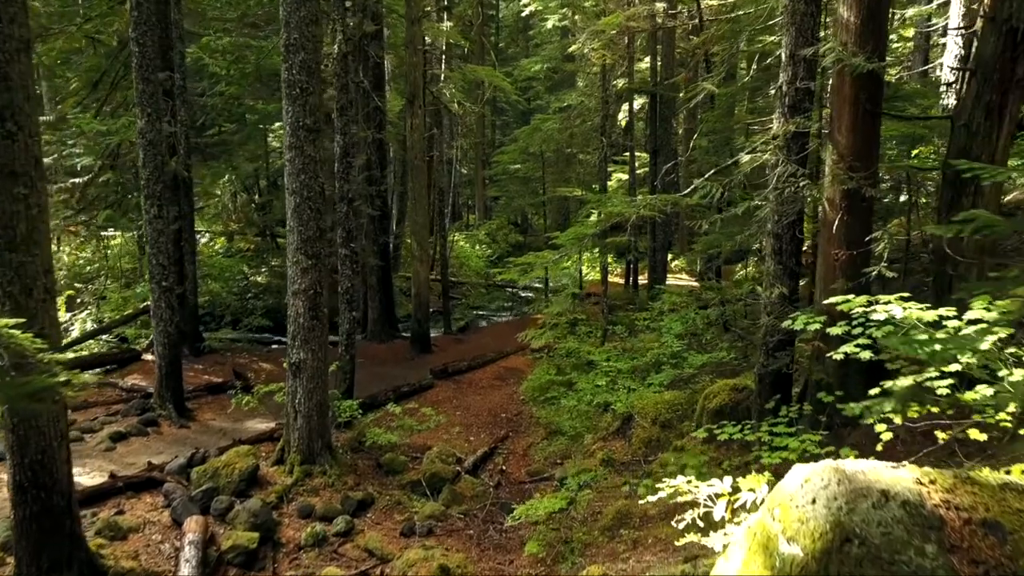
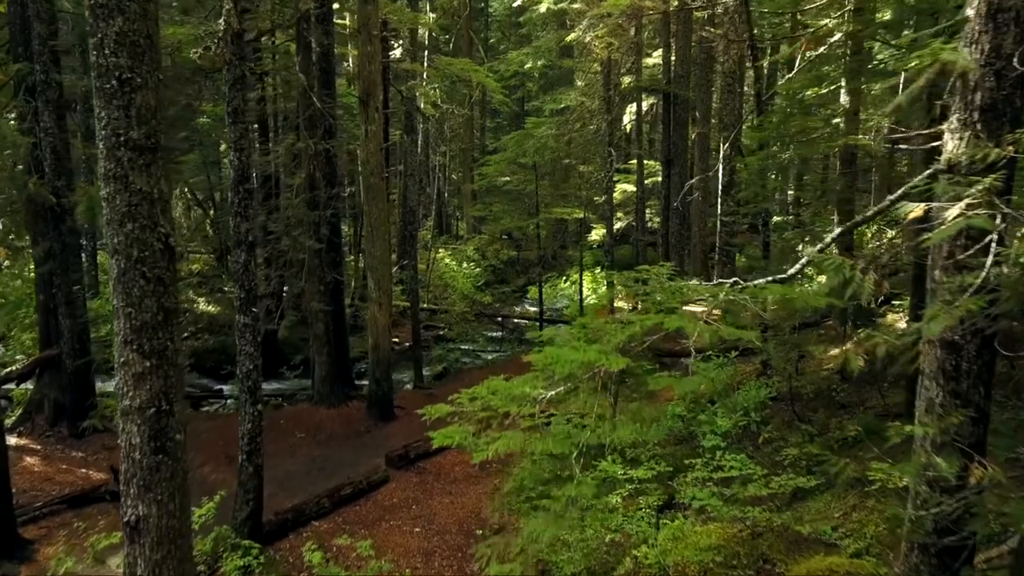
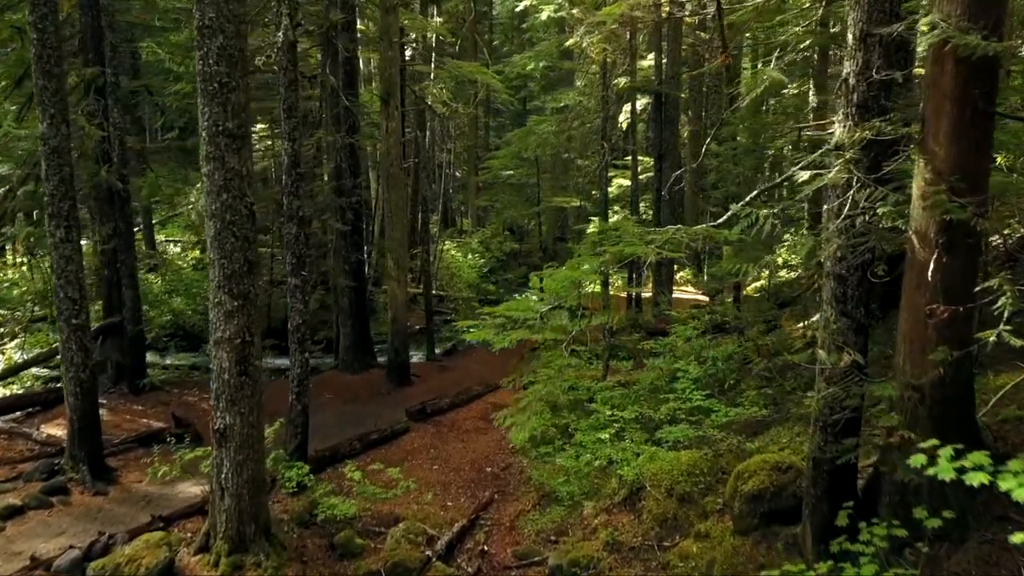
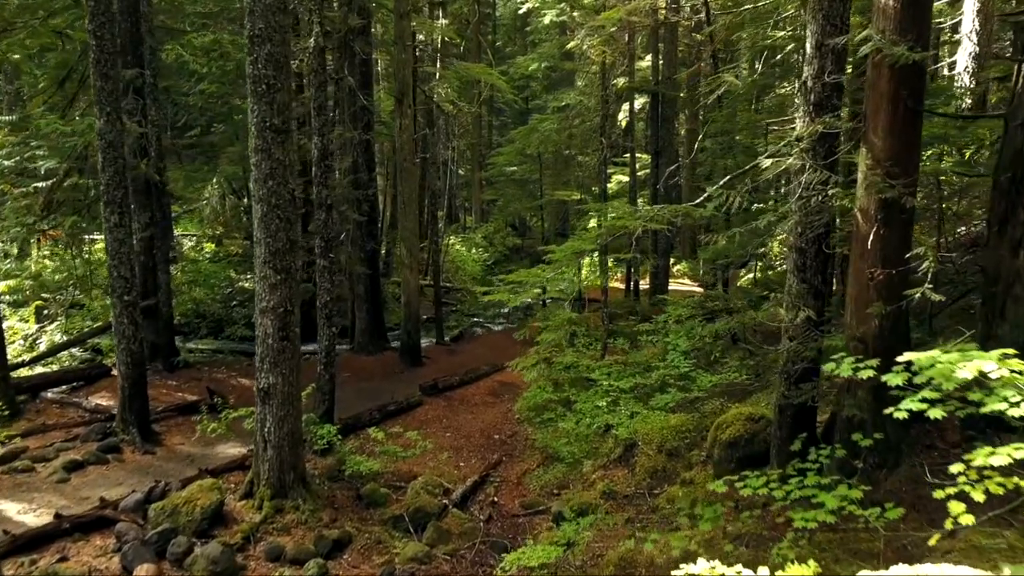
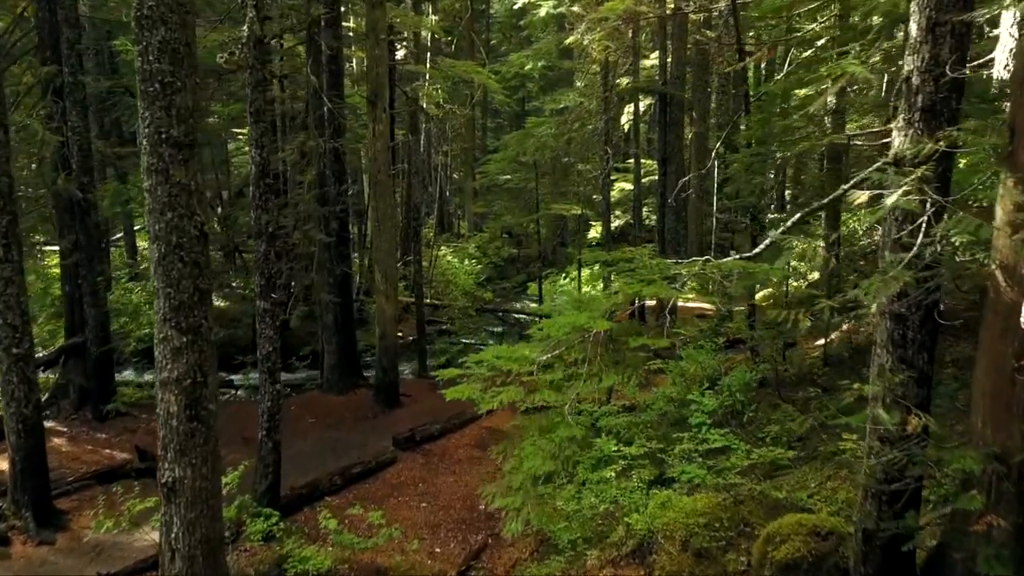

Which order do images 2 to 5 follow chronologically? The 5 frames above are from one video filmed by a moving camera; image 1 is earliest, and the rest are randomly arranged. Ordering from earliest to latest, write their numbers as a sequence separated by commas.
4, 3, 5, 2
